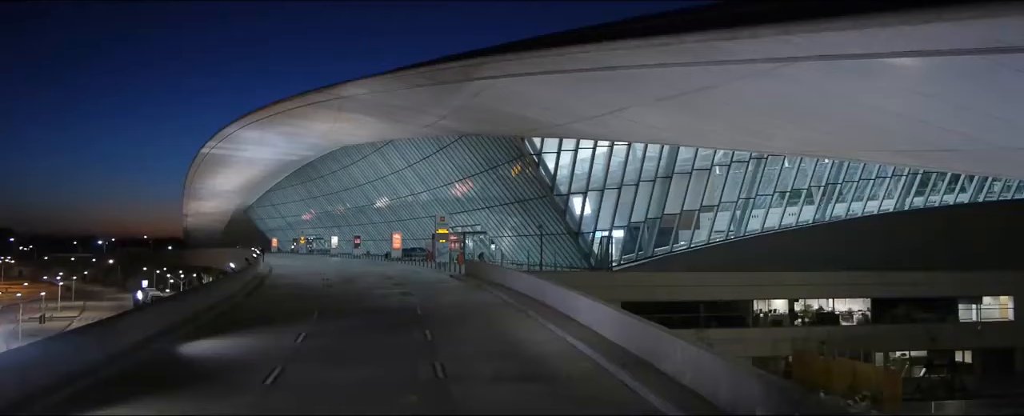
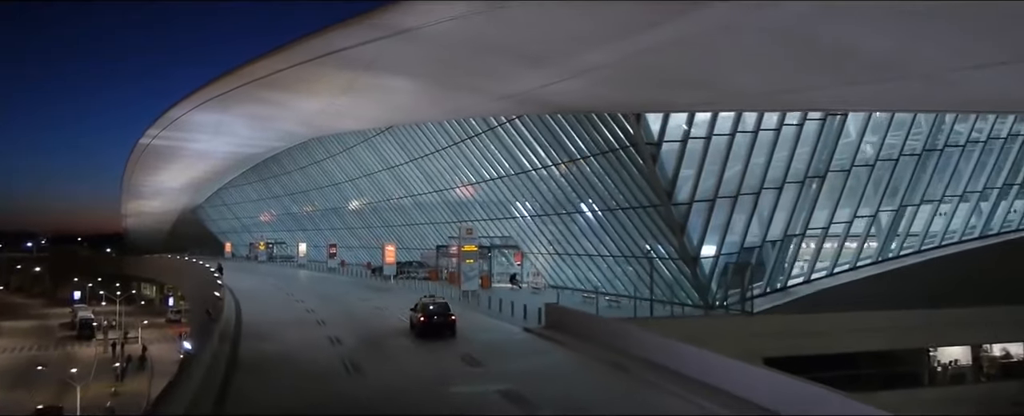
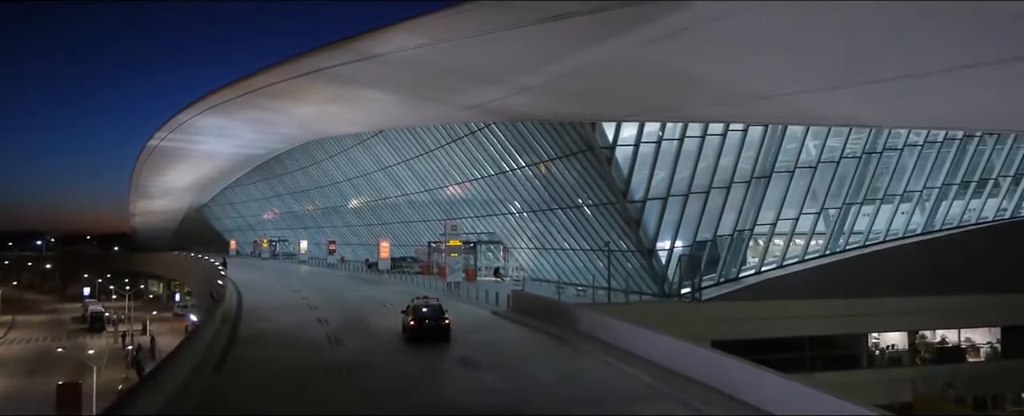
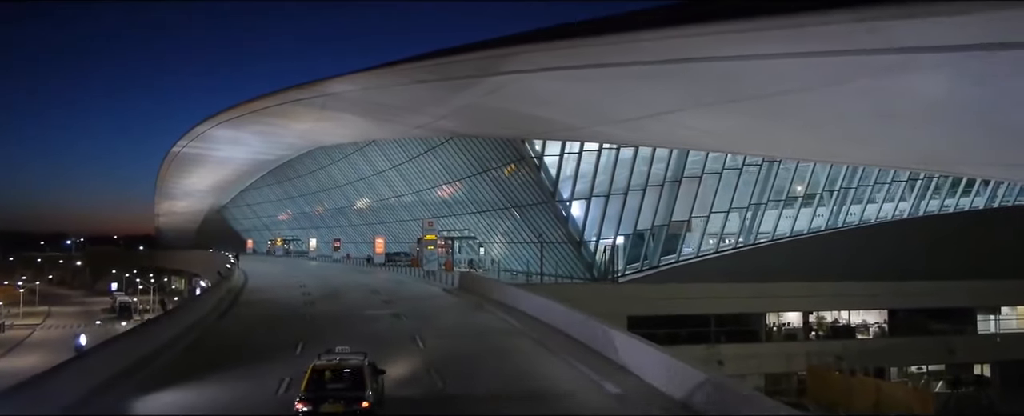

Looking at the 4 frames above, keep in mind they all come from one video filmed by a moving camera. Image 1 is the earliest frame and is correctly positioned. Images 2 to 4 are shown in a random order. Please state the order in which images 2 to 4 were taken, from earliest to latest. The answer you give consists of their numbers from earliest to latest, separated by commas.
4, 3, 2
